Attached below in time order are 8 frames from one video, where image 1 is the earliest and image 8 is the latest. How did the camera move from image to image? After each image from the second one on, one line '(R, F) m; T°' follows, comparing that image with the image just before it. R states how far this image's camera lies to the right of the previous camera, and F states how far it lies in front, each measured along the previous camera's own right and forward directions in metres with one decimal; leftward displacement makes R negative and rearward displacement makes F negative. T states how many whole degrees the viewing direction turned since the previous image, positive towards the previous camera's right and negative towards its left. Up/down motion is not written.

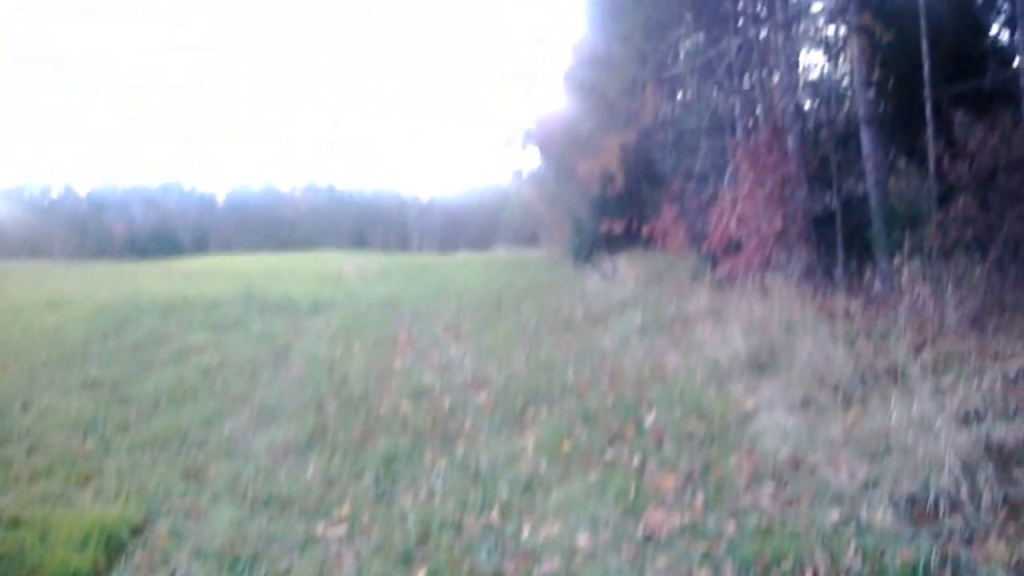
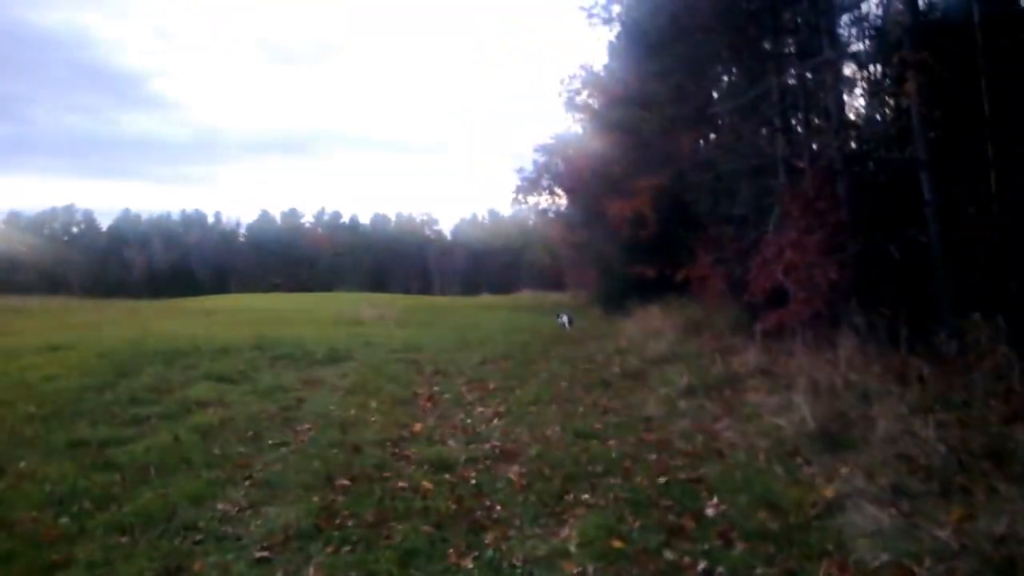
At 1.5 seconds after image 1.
(-0.1, +1.2) m; -1°
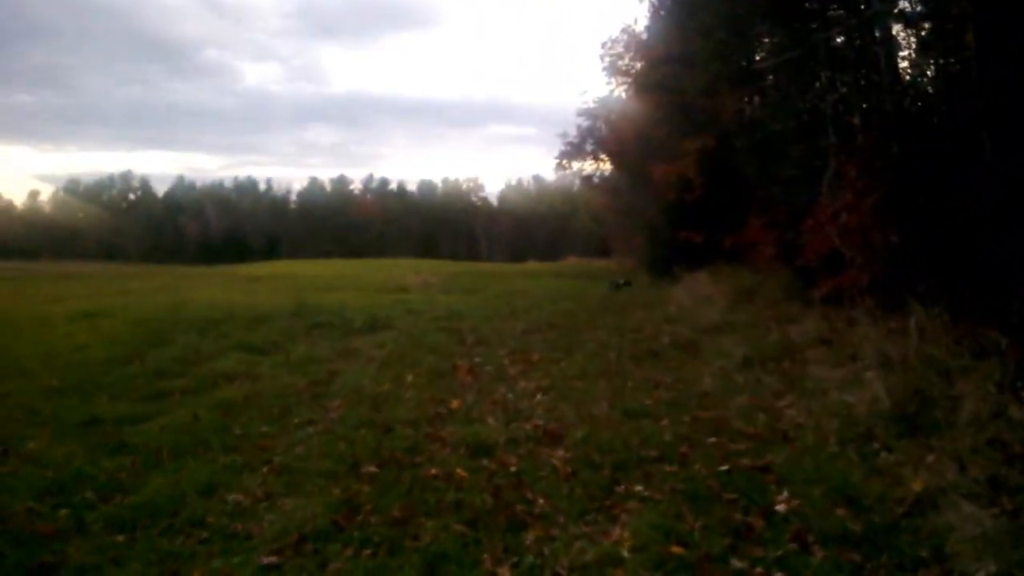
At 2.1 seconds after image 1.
(0.0, +0.9) m; -2°
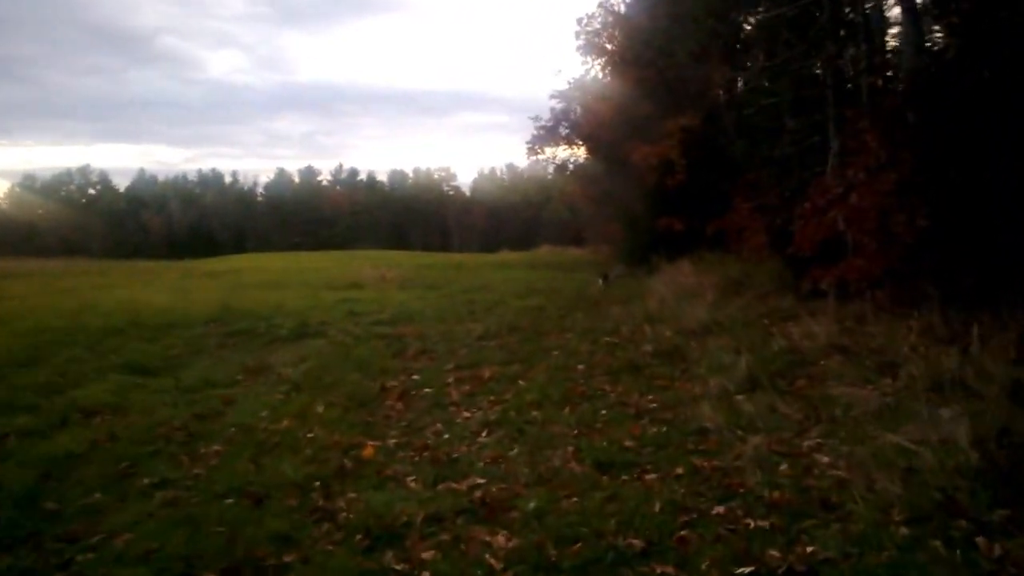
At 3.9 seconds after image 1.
(+0.3, +2.7) m; +1°
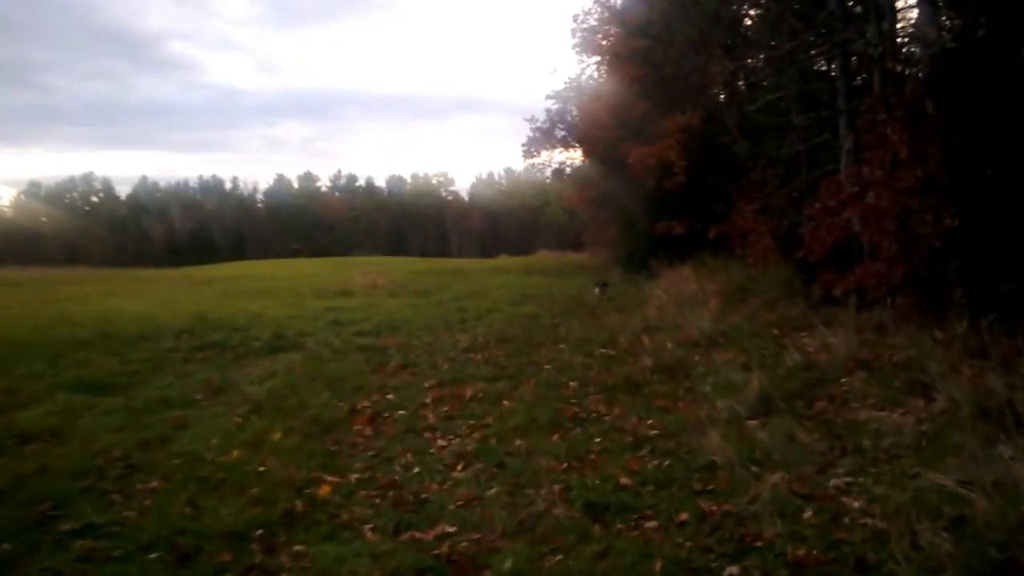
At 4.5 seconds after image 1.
(+0.1, +1.1) m; 0°
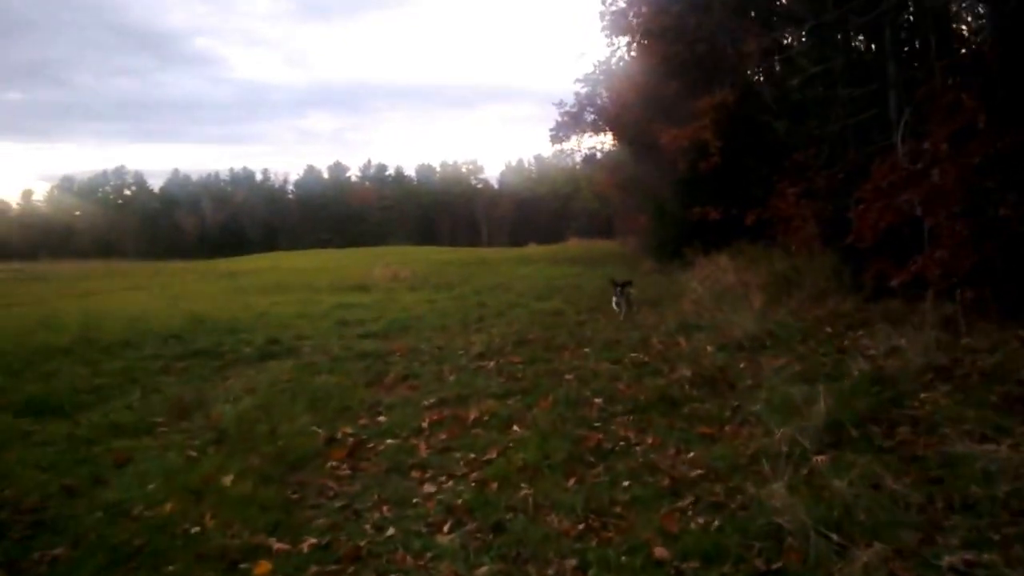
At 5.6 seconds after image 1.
(+0.2, +1.7) m; -2°
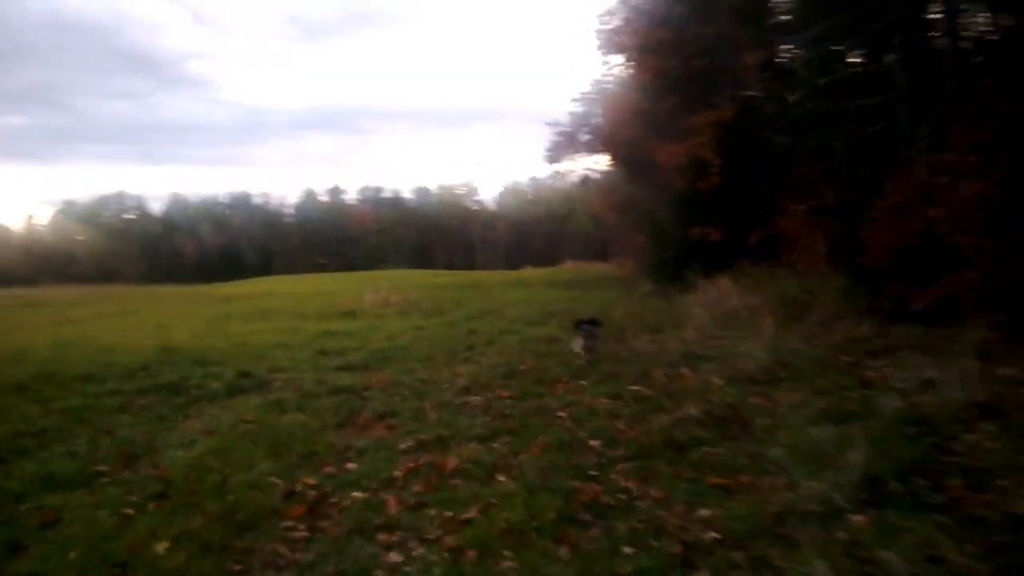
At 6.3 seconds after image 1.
(+0.1, +1.0) m; 0°
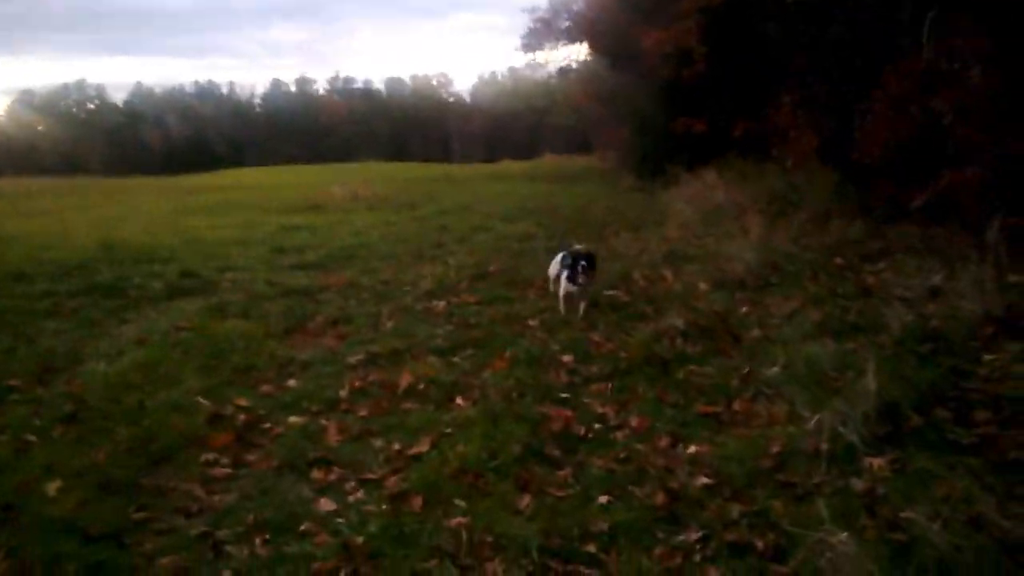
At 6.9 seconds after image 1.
(+0.1, +1.0) m; +1°
